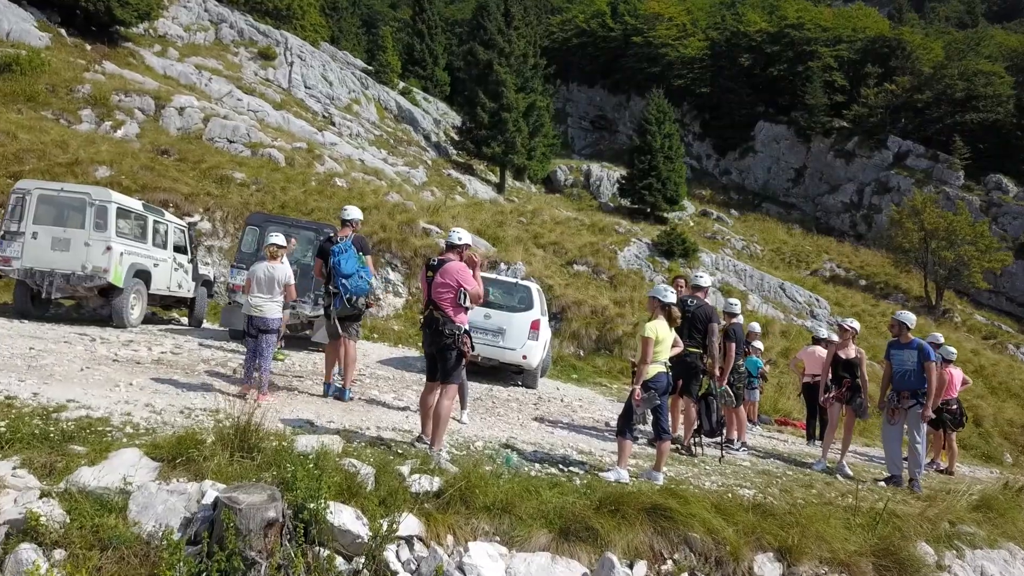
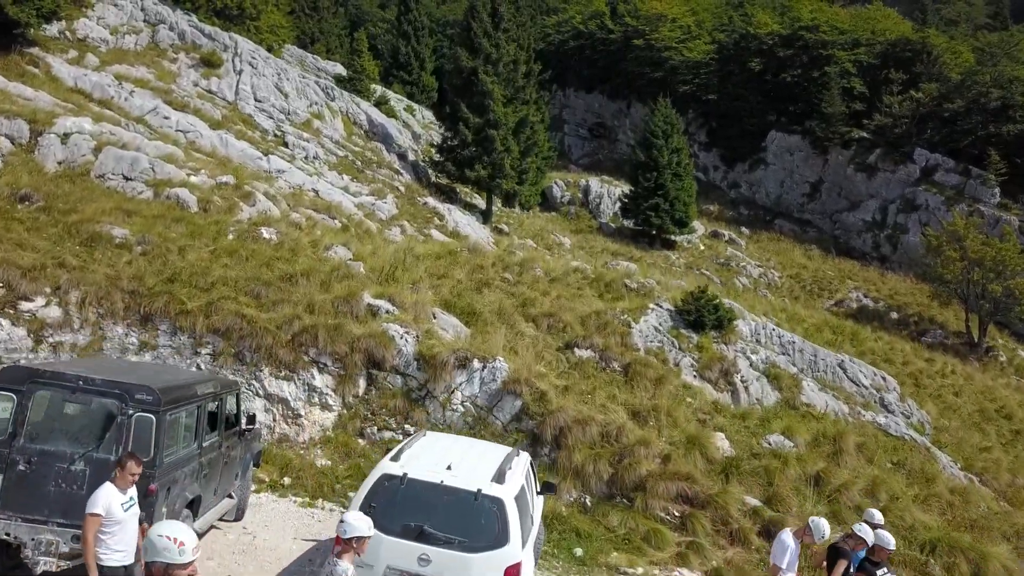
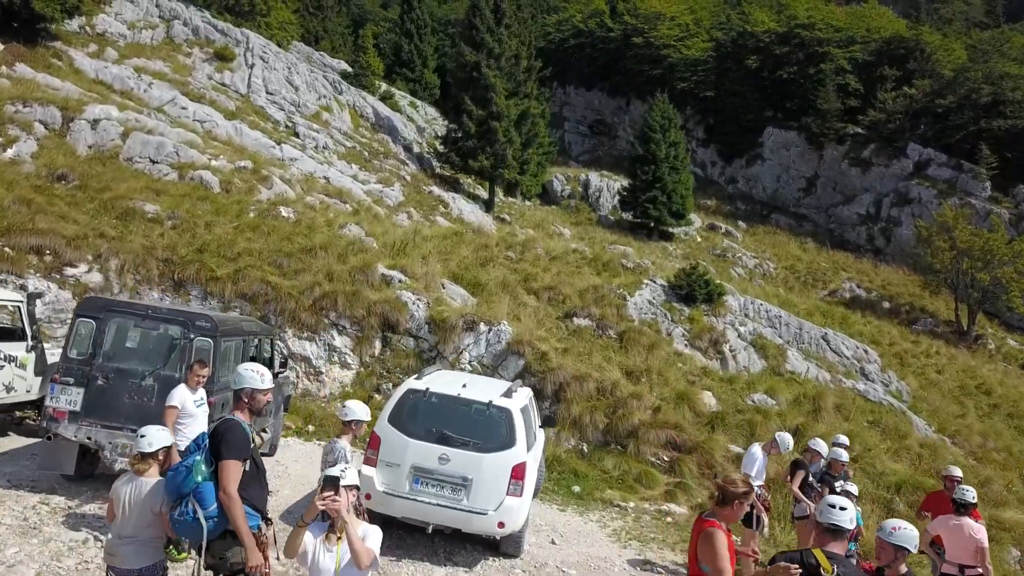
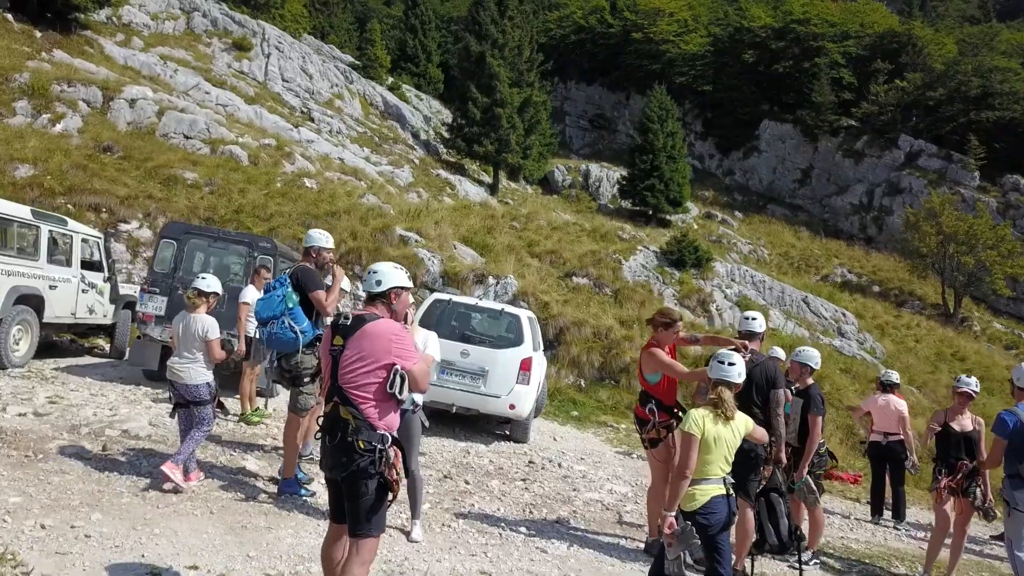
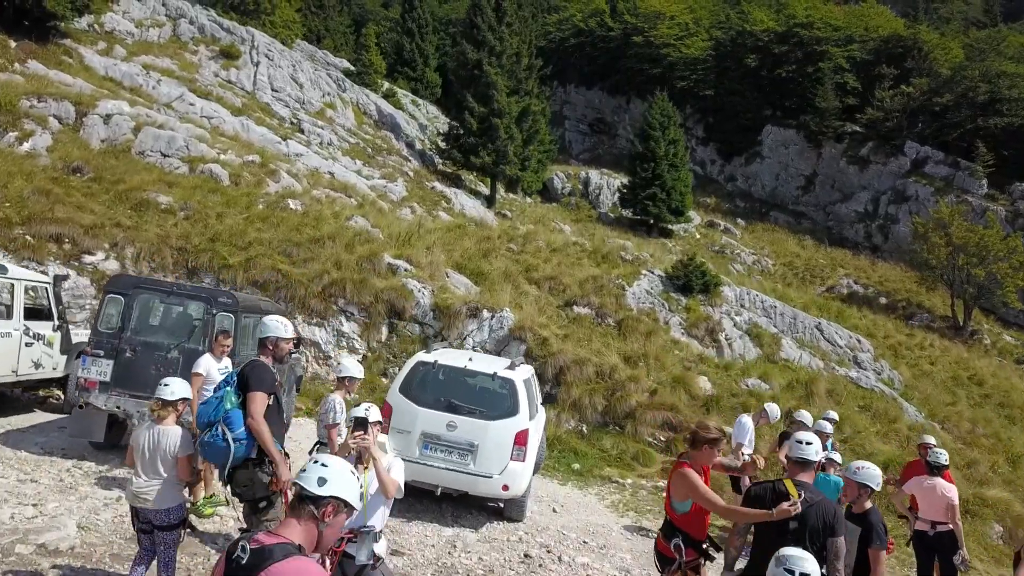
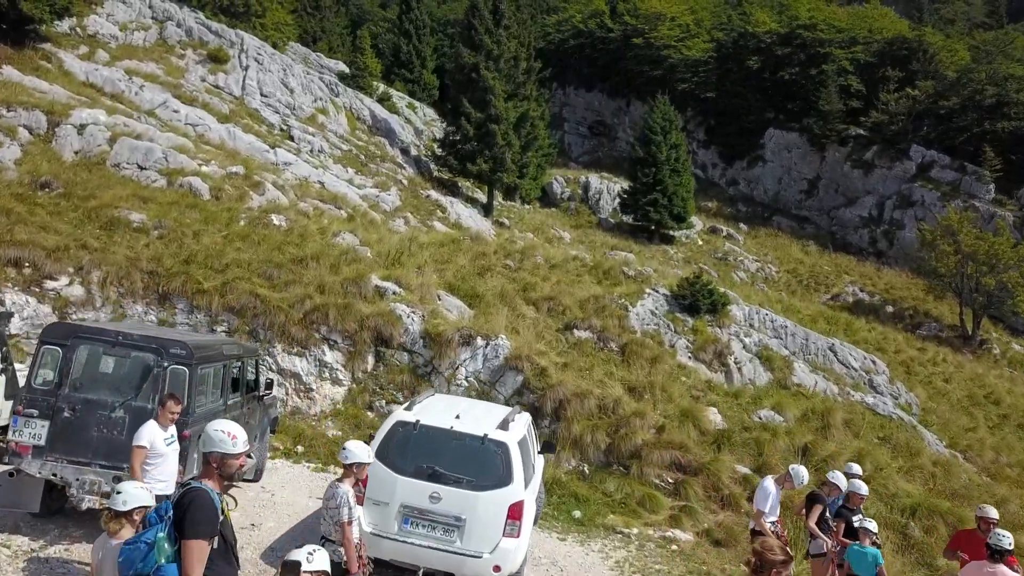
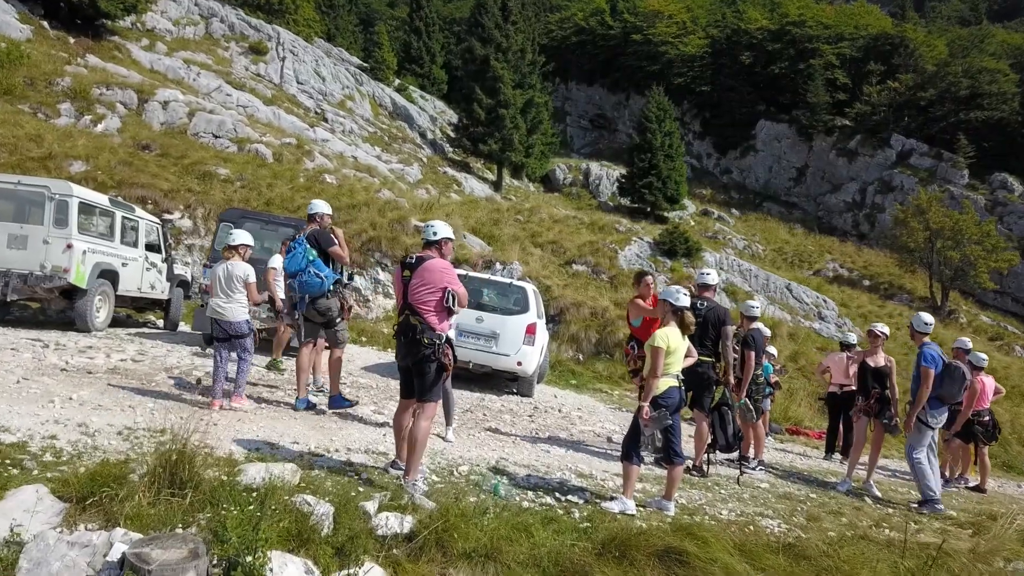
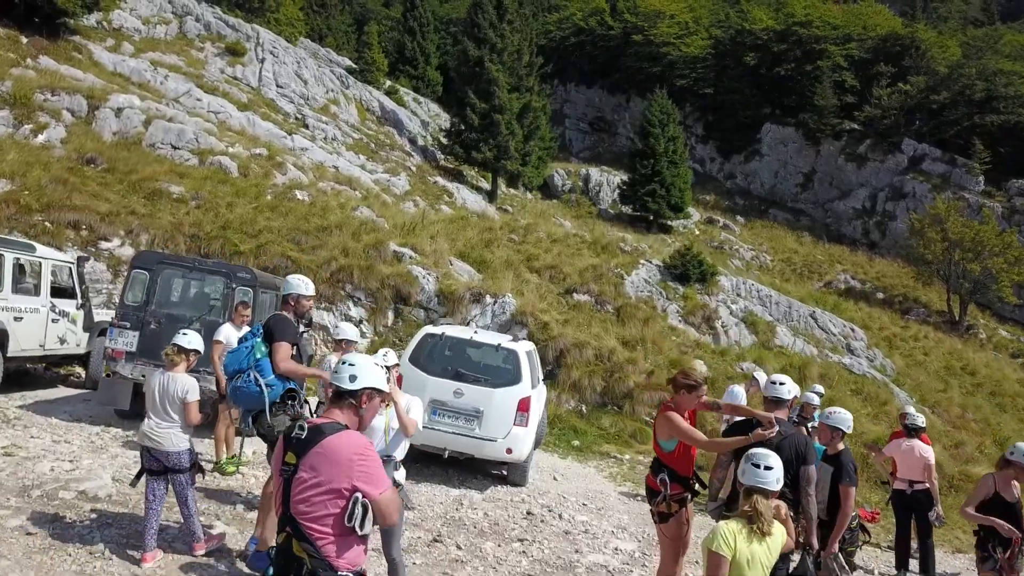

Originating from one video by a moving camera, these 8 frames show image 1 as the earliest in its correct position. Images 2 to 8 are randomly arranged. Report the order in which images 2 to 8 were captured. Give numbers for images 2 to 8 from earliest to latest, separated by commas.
7, 4, 8, 5, 3, 6, 2
